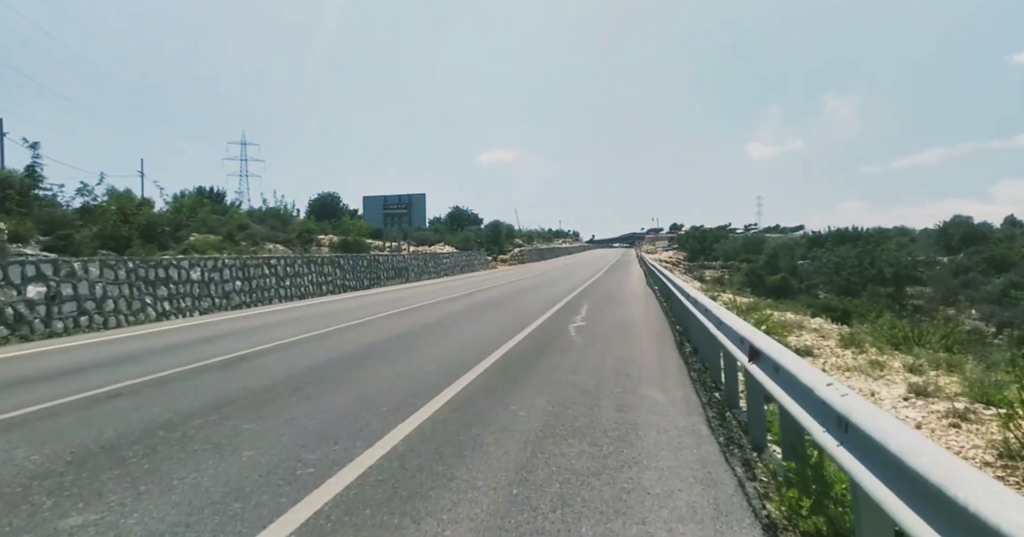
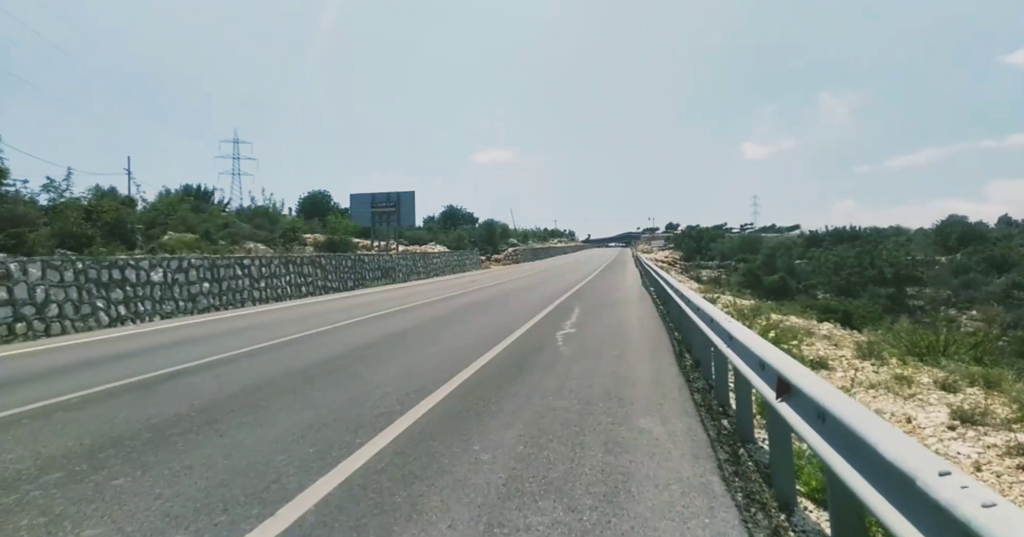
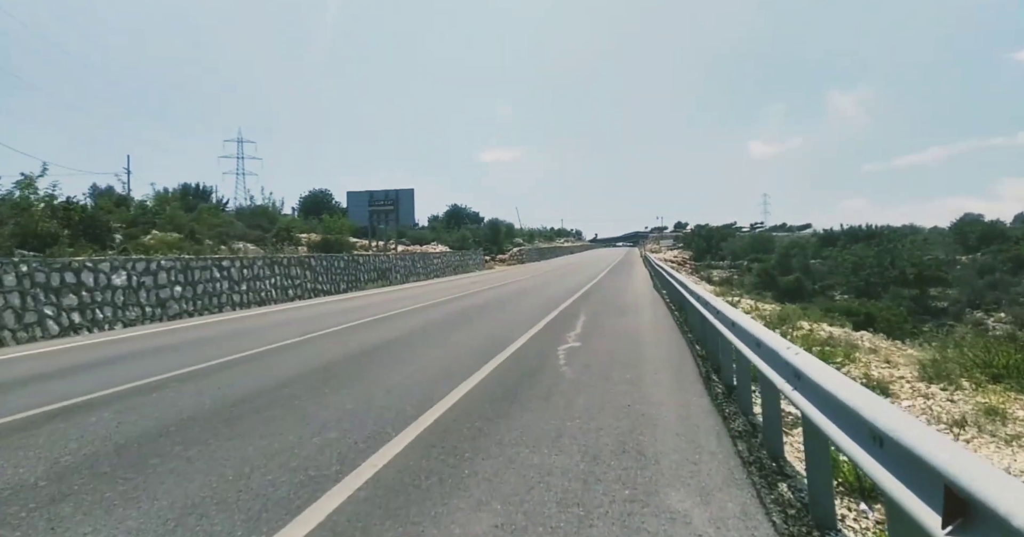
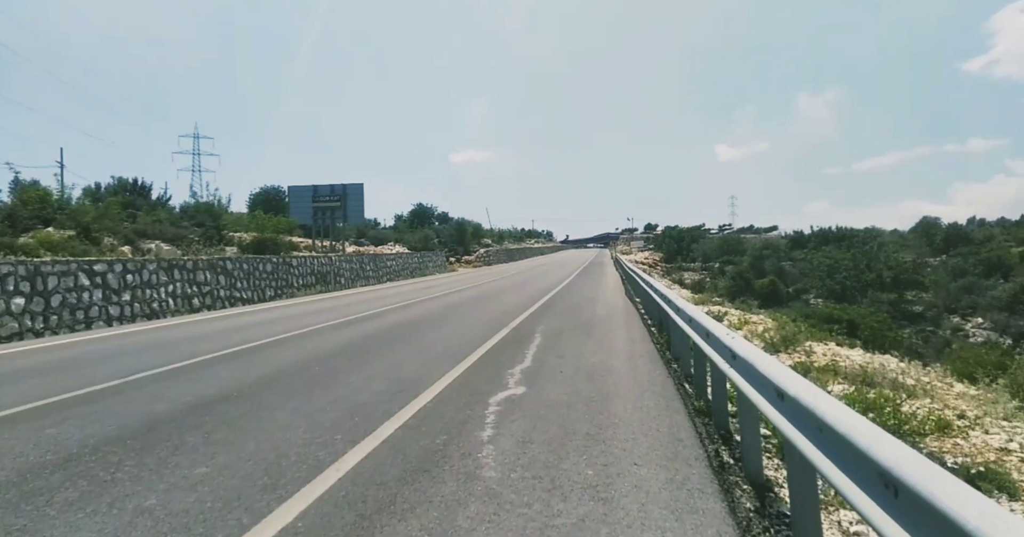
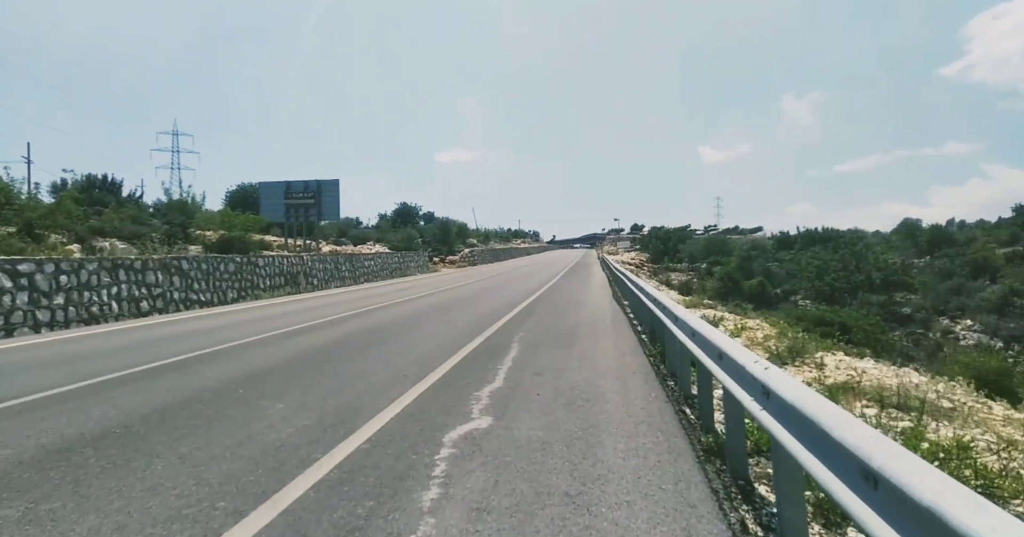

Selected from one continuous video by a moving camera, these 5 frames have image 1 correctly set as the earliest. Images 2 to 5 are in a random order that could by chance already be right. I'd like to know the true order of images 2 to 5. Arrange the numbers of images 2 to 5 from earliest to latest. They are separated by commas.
2, 3, 4, 5
